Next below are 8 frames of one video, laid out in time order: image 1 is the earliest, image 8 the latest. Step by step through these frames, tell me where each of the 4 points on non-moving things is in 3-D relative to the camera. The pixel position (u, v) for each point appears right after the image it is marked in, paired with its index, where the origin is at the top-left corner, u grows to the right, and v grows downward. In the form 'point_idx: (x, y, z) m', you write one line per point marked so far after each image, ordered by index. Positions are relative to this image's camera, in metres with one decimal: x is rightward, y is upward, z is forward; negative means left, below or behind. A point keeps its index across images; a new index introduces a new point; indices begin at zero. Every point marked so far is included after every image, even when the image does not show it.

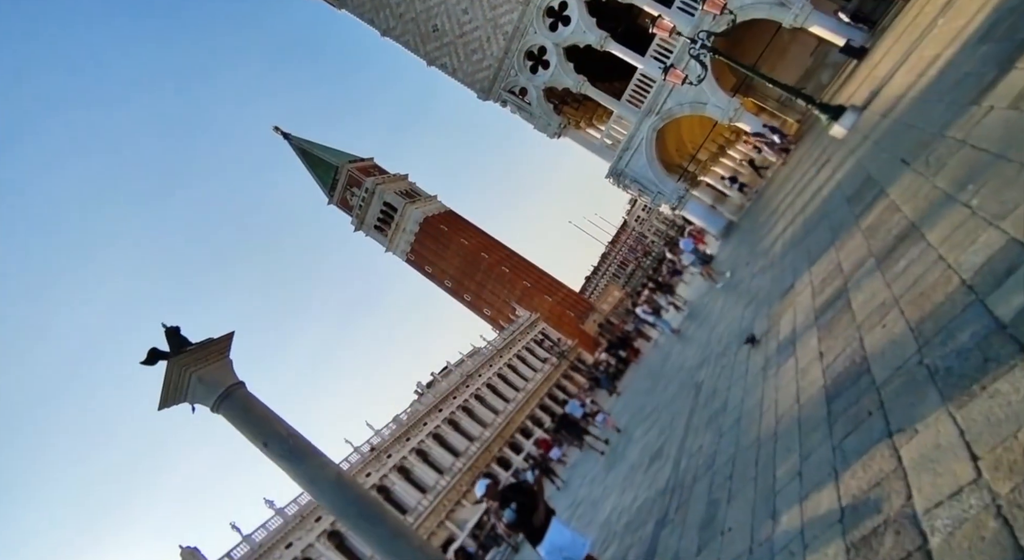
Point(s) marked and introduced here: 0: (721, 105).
0: (+5.8, +4.9, +15.1) m
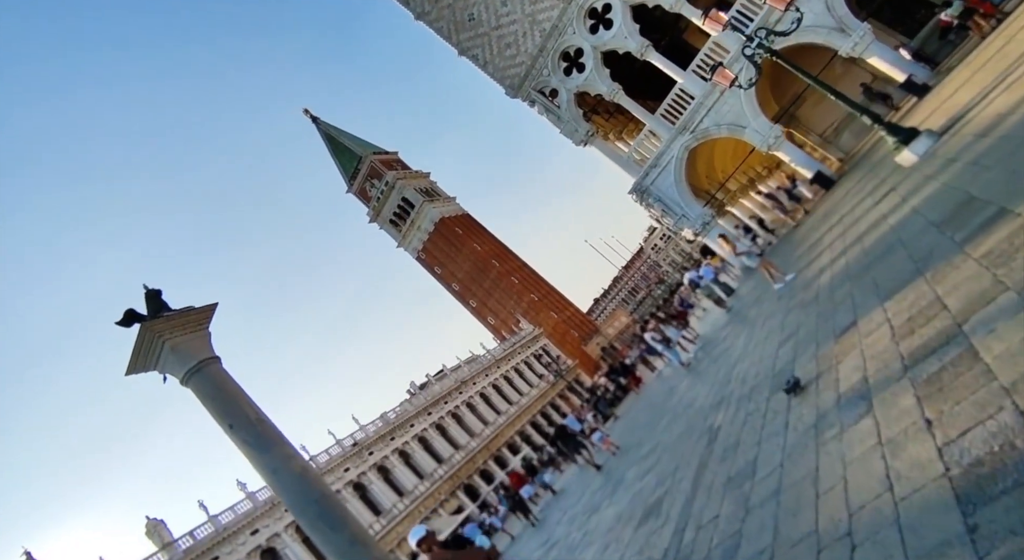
0: (+6.5, +3.9, +14.1) m
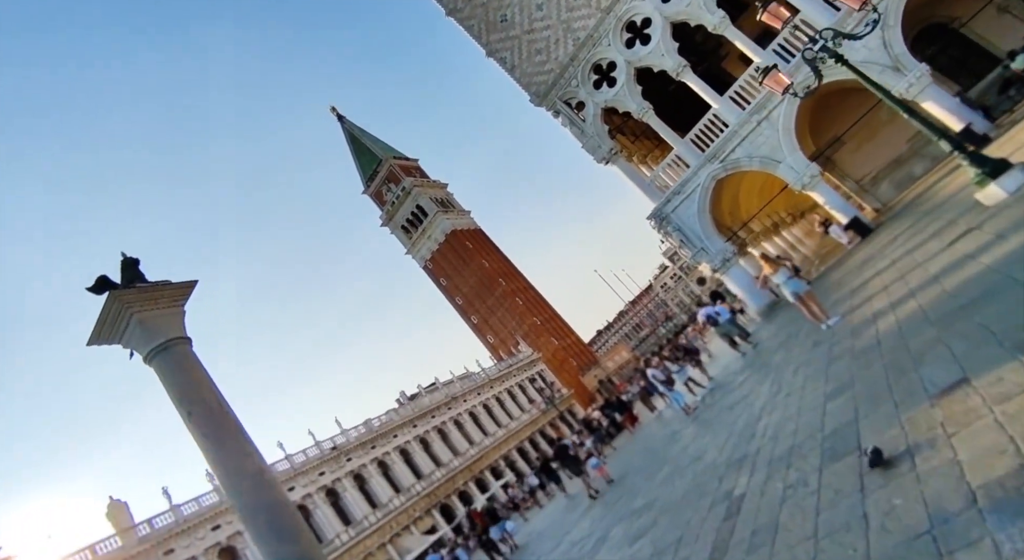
0: (+6.9, +2.7, +13.2) m
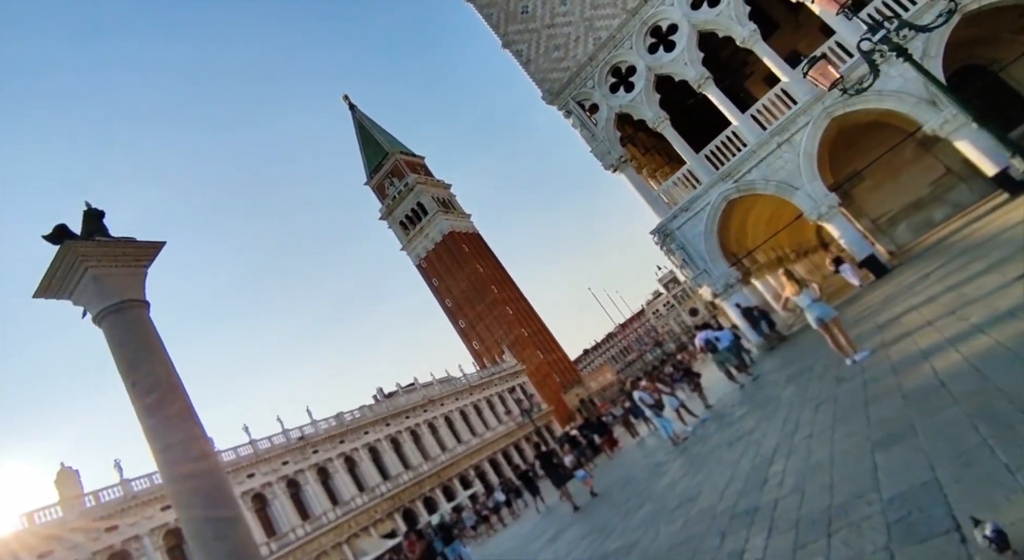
0: (+6.9, +1.9, +12.5) m
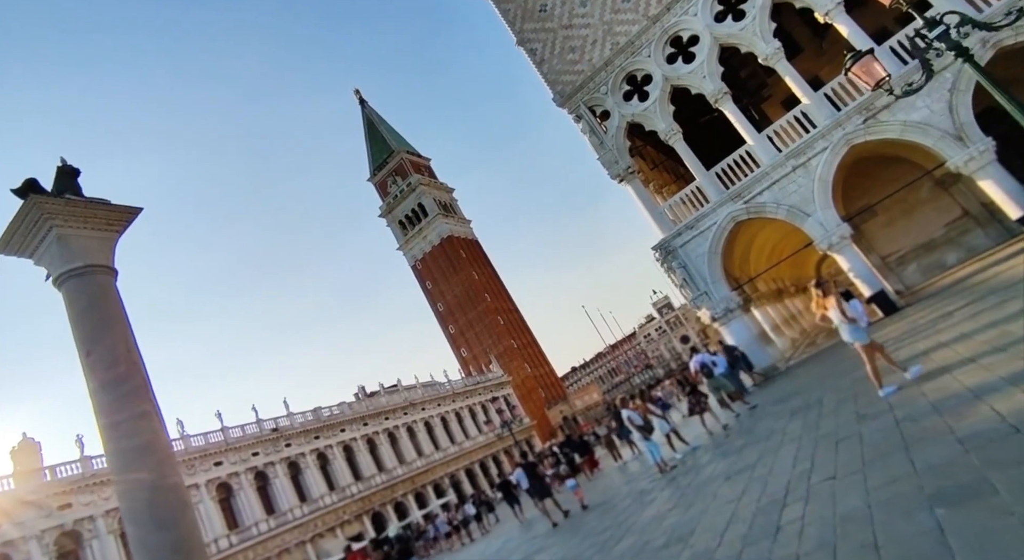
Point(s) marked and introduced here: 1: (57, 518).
0: (+6.9, +1.2, +11.9) m
1: (-16.6, -8.6, +19.8) m
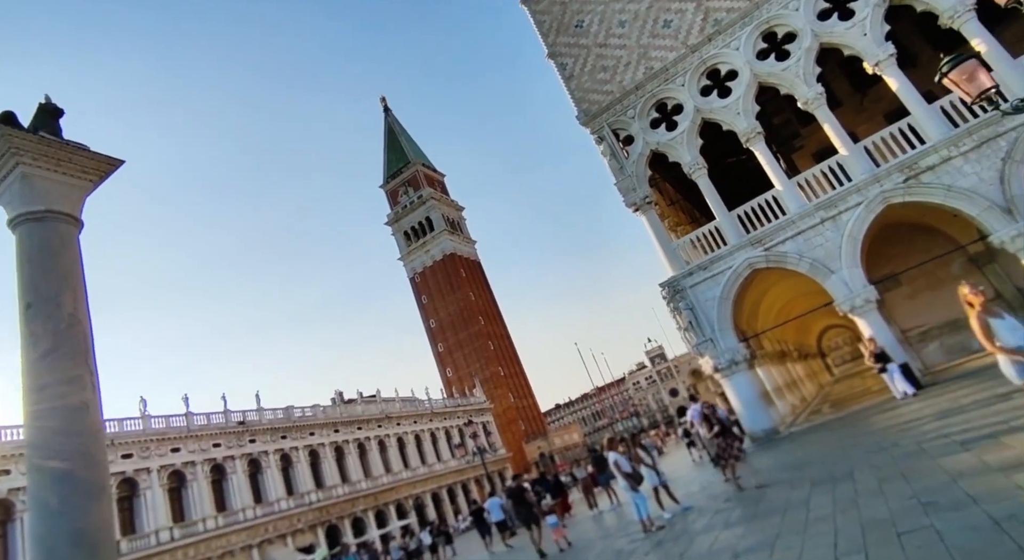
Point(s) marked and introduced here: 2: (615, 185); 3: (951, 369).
0: (+6.9, -0.1, +11.0) m
1: (-17.8, -6.9, +18.5) m
2: (+2.6, +2.4, +13.8) m
3: (+9.5, -1.9, +11.8) m
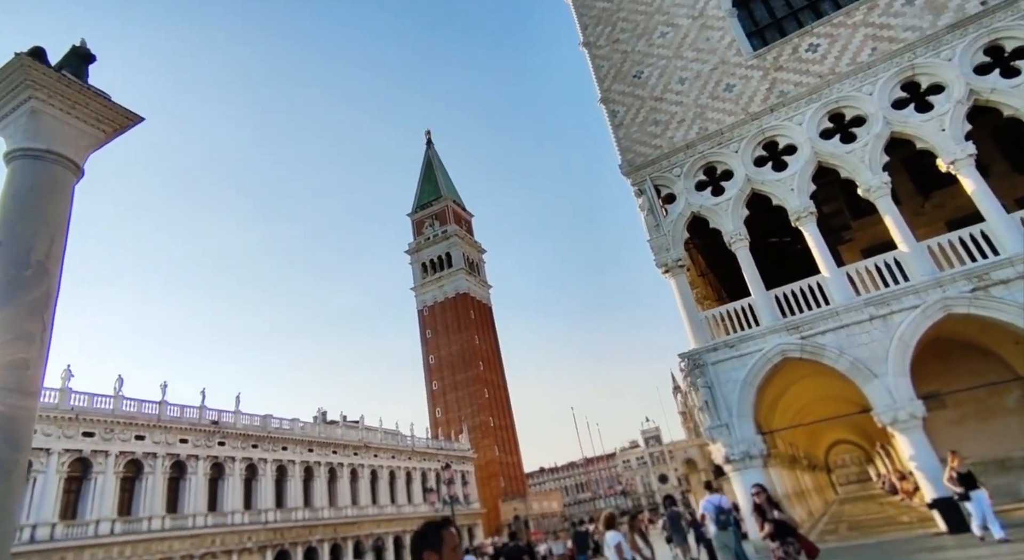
0: (+6.9, -2.0, +9.8) m
1: (-18.5, -4.8, +17.4) m
2: (+3.2, +0.9, +12.9) m
3: (+9.2, -4.4, +10.4) m
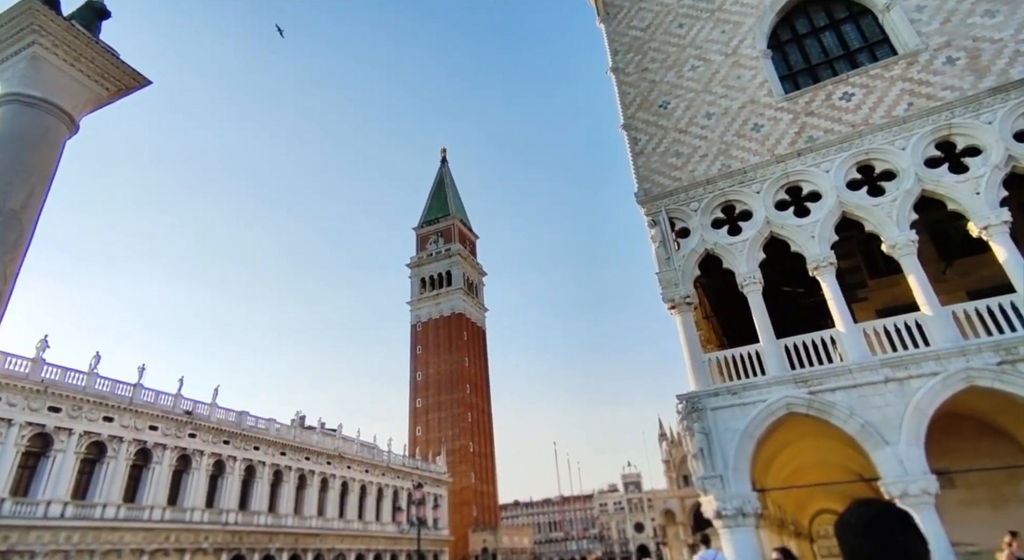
0: (+6.6, -3.1, +9.1) m
1: (-19.0, -3.2, +16.5) m
2: (+3.3, +0.1, +12.4) m
3: (+8.6, -5.7, +9.6) m
